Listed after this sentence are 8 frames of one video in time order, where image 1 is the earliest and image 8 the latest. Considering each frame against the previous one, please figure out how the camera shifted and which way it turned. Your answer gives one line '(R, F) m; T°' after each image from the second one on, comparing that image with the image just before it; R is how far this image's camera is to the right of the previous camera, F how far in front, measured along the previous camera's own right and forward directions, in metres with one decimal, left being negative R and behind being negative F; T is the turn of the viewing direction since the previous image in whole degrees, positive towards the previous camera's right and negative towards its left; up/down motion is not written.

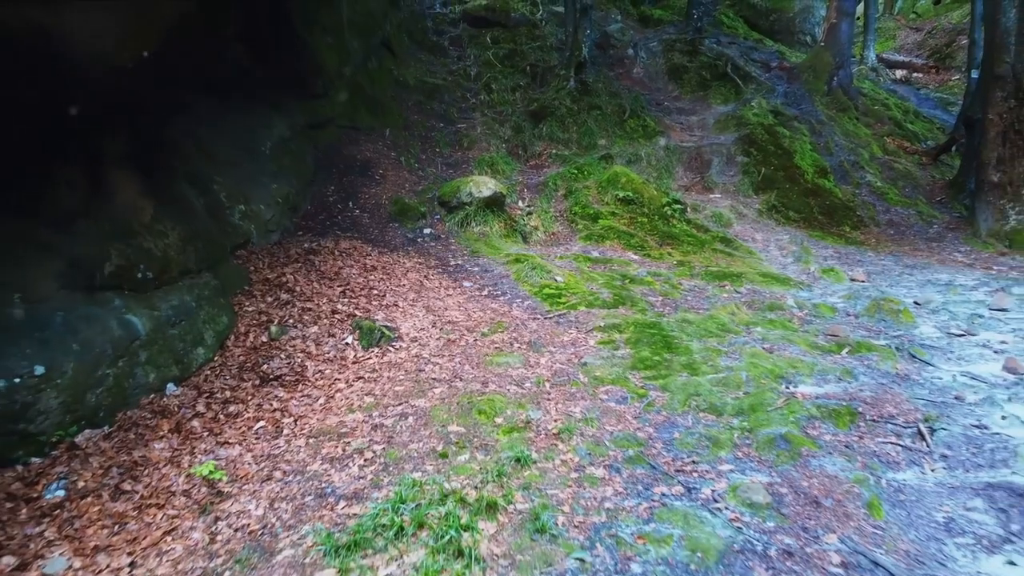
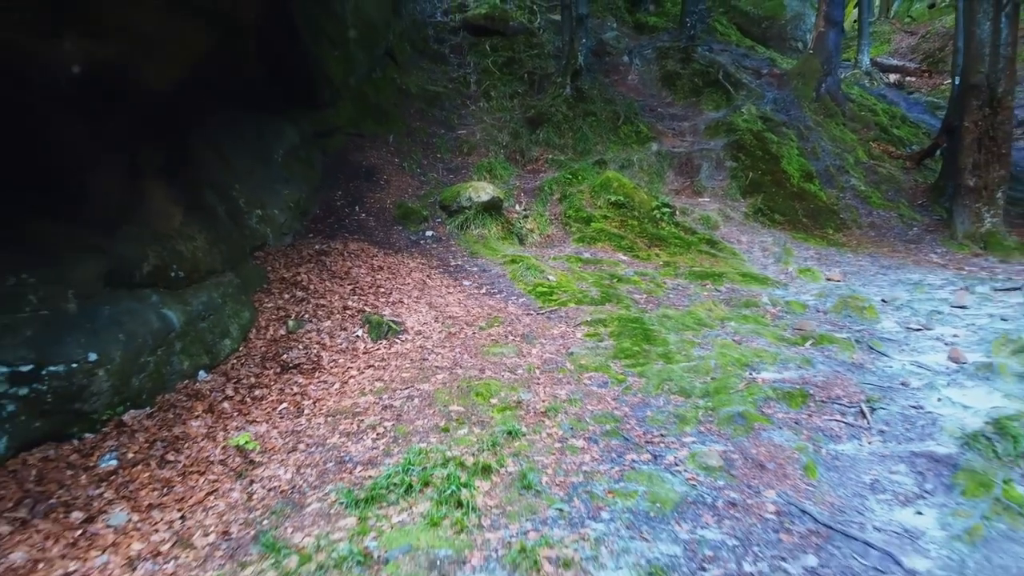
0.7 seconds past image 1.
(0.0, -0.5) m; 0°
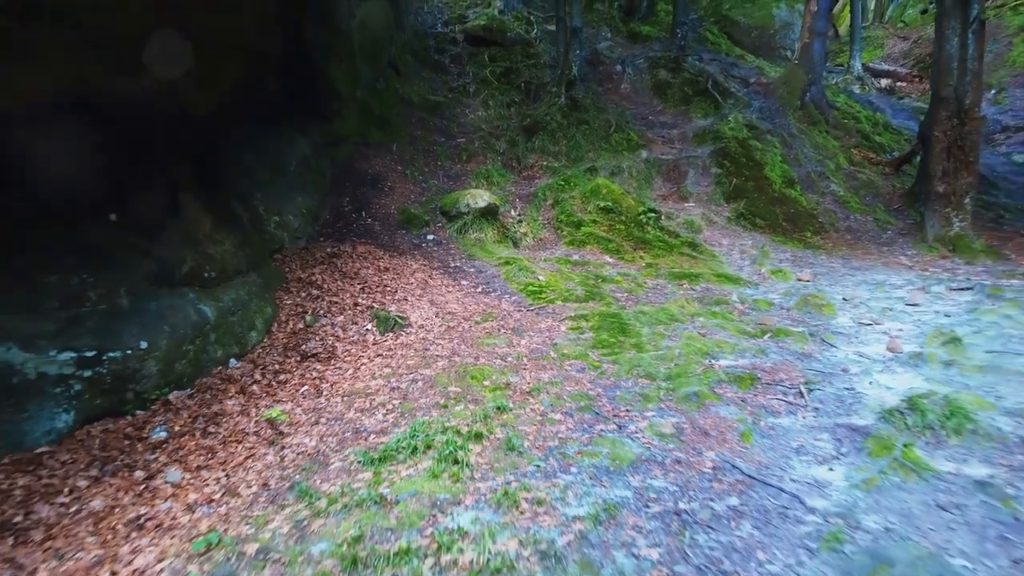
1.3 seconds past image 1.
(+0.1, -0.7) m; 0°
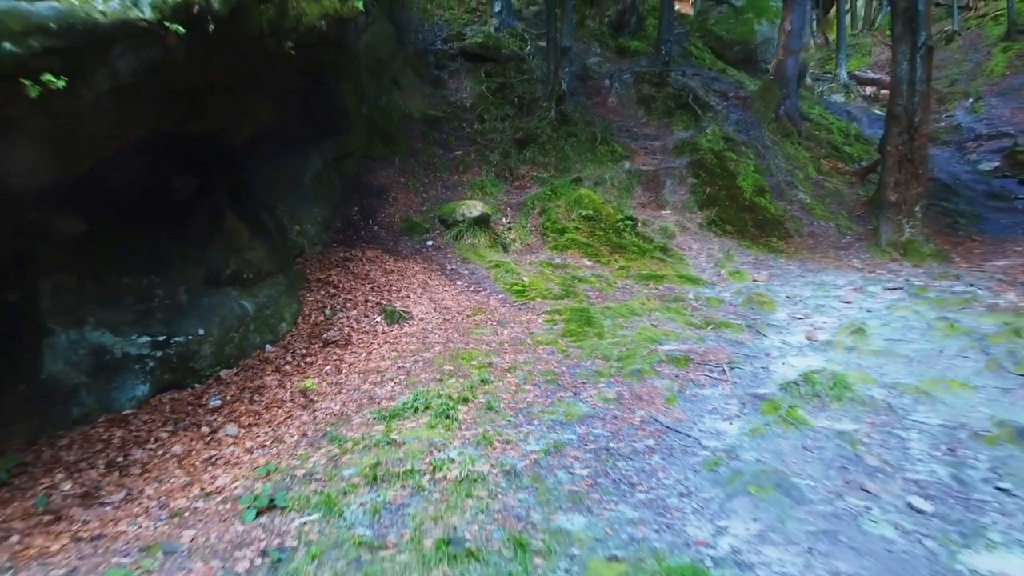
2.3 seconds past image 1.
(+0.2, -1.2) m; 0°
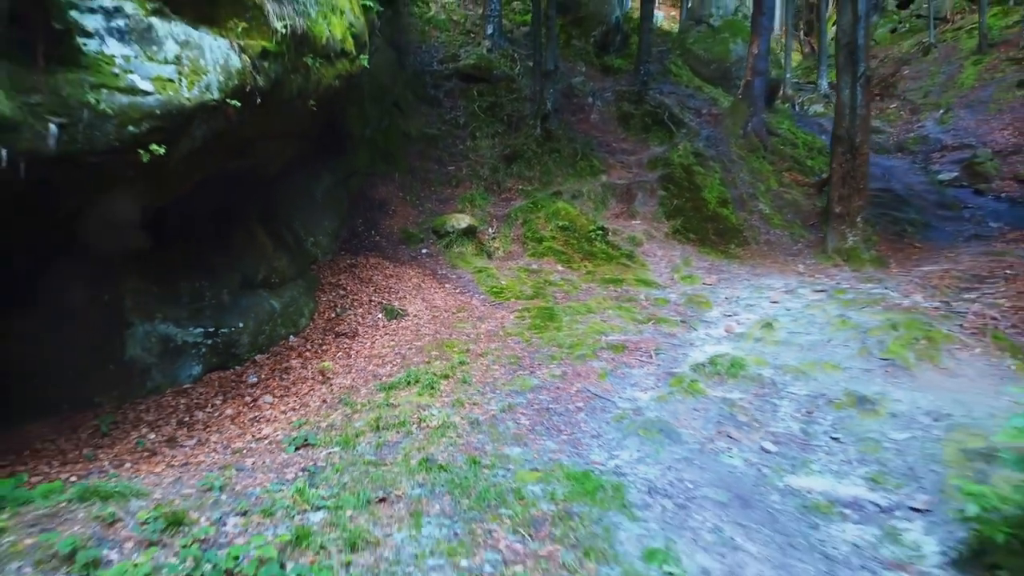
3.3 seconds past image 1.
(+0.3, -1.6) m; 0°
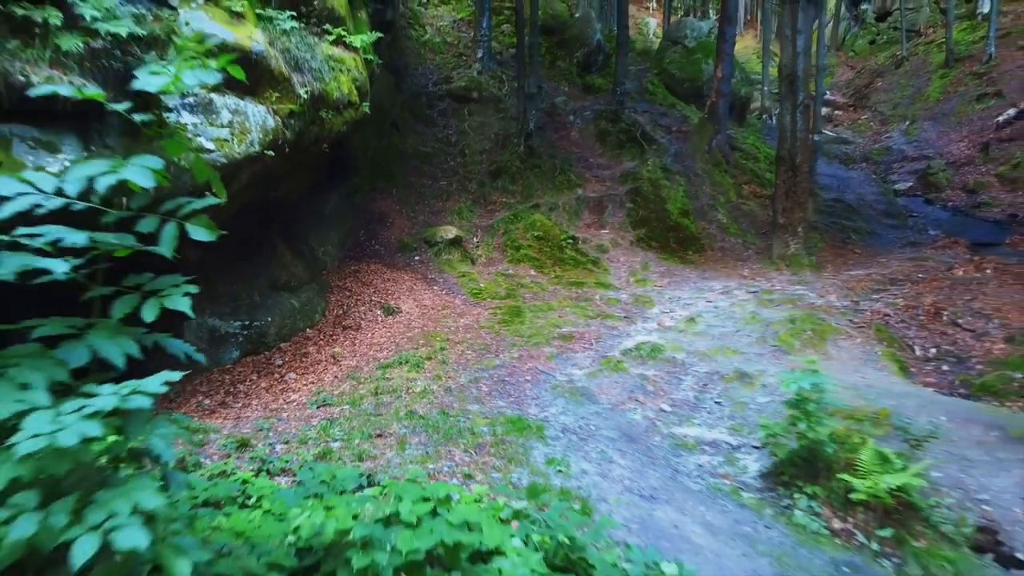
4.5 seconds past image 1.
(+0.5, -2.0) m; 0°
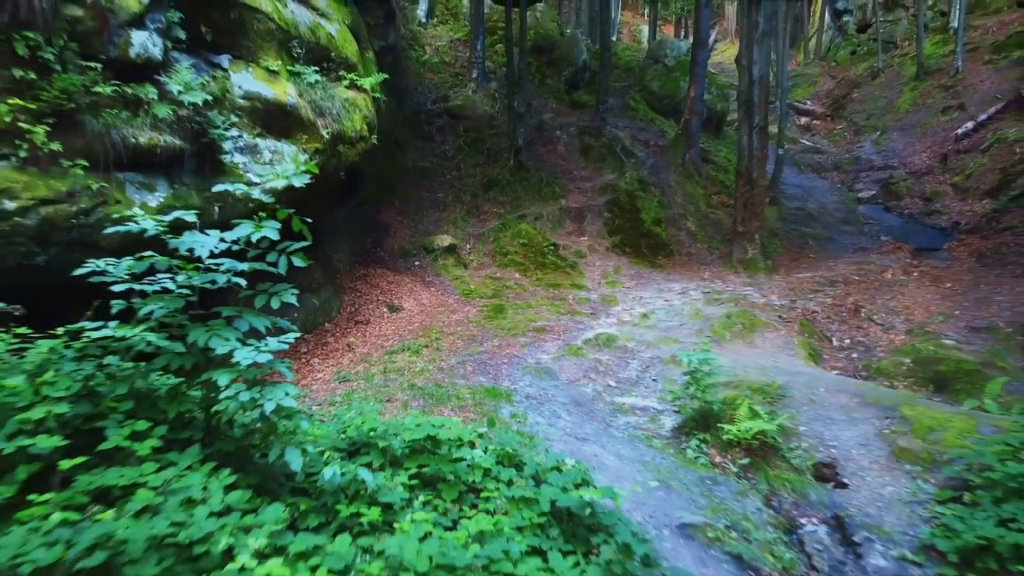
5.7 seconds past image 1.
(+0.3, -2.1) m; 0°
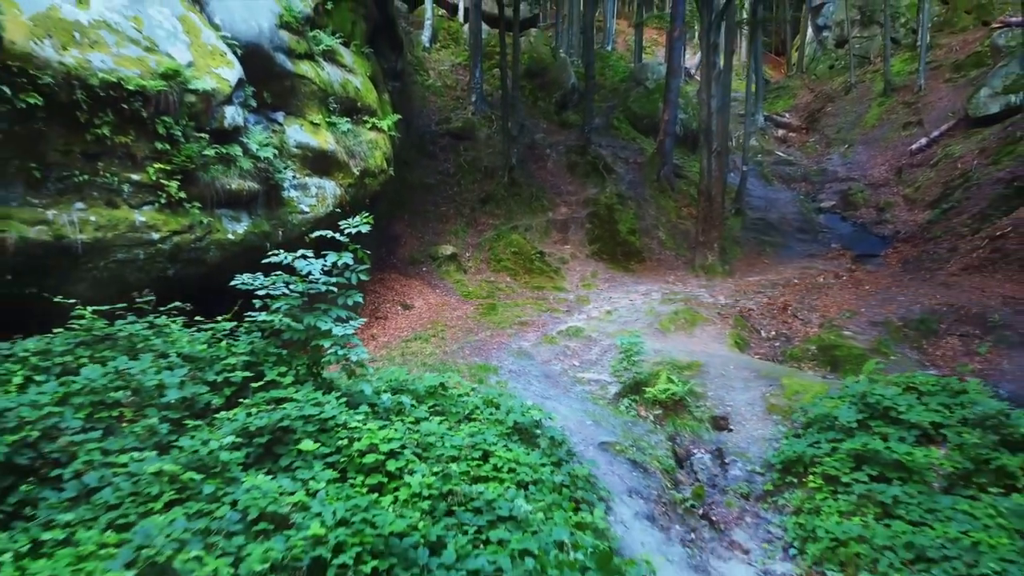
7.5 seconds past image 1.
(+0.3, -3.1) m; 0°
